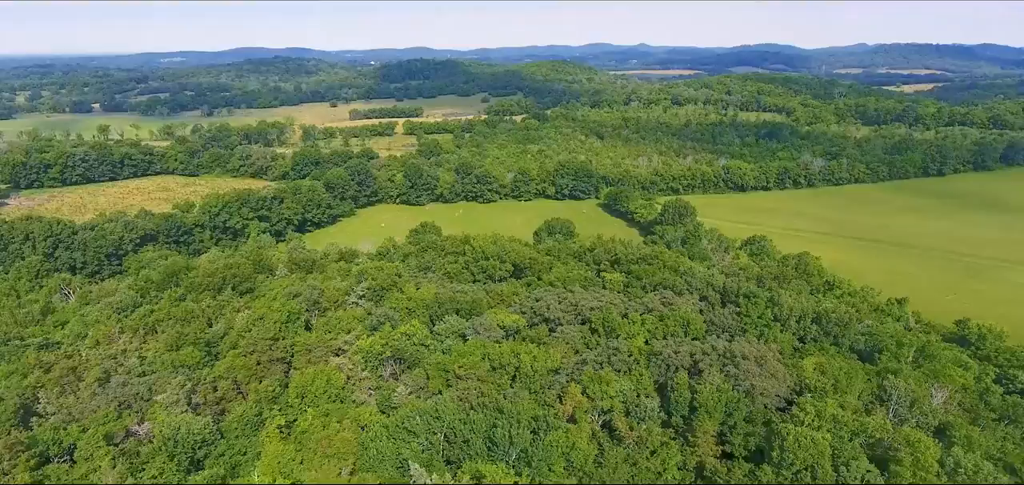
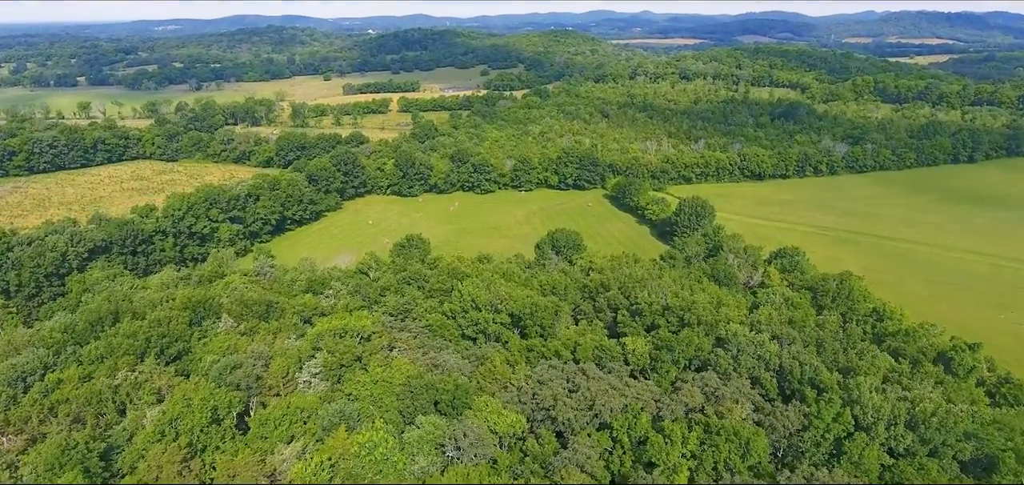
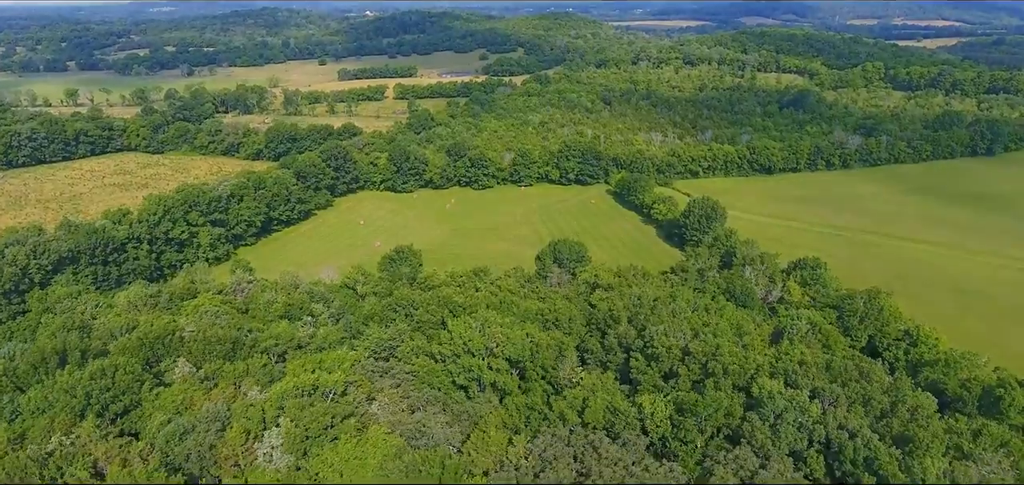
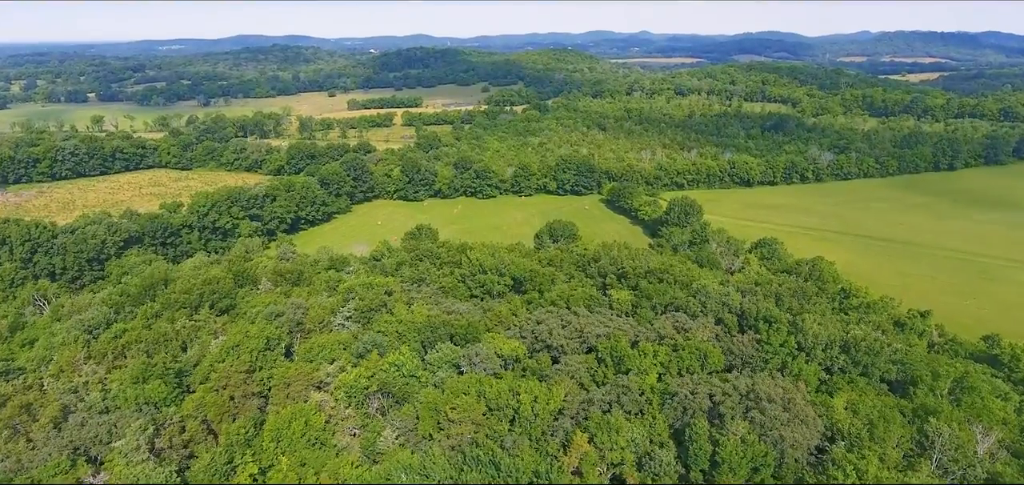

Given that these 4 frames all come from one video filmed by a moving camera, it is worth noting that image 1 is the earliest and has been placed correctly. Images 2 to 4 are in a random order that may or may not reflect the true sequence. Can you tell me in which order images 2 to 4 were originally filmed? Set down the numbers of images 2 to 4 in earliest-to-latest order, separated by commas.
4, 2, 3
